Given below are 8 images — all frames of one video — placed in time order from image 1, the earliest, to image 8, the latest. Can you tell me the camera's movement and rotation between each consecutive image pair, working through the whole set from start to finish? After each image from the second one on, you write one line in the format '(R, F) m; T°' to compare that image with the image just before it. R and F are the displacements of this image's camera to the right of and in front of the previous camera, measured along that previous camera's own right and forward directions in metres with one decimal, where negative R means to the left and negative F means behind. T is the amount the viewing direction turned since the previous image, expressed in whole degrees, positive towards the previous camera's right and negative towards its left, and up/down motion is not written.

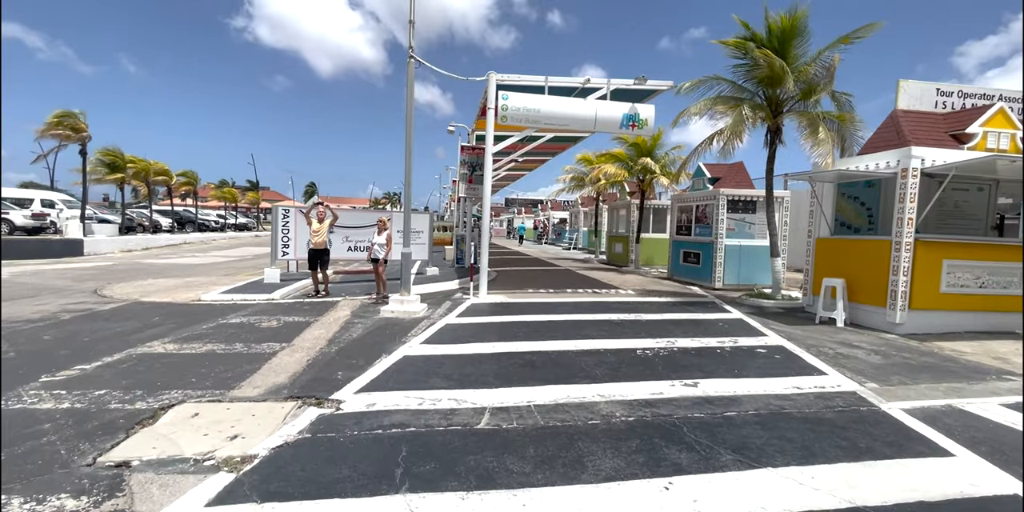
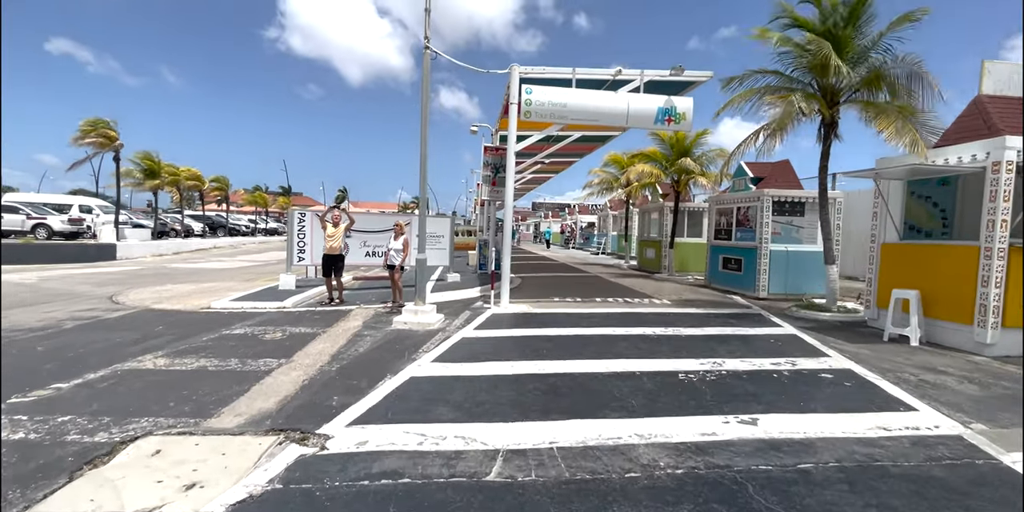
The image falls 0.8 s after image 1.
(+0.1, +0.9) m; -3°
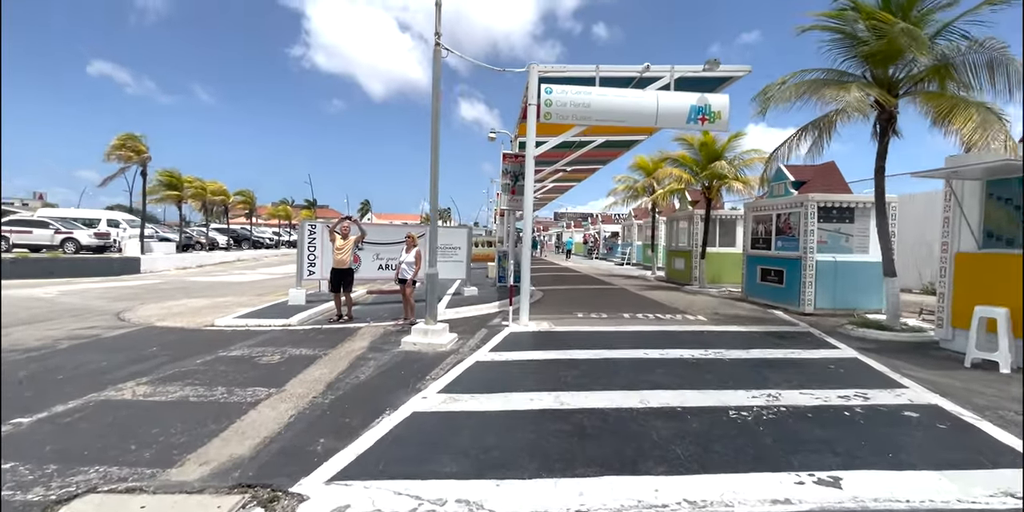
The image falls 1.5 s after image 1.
(+0.1, +0.9) m; -3°
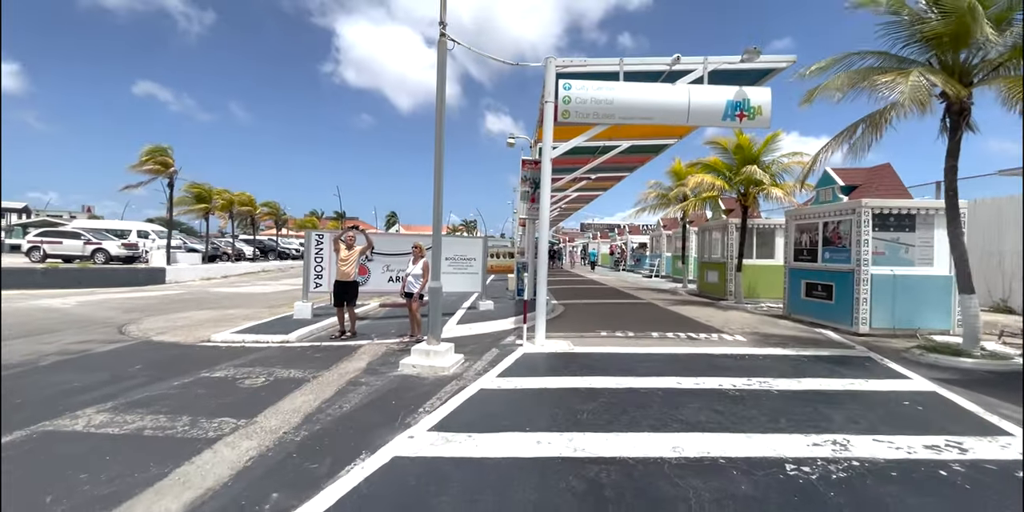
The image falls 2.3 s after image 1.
(+0.2, +0.9) m; -3°
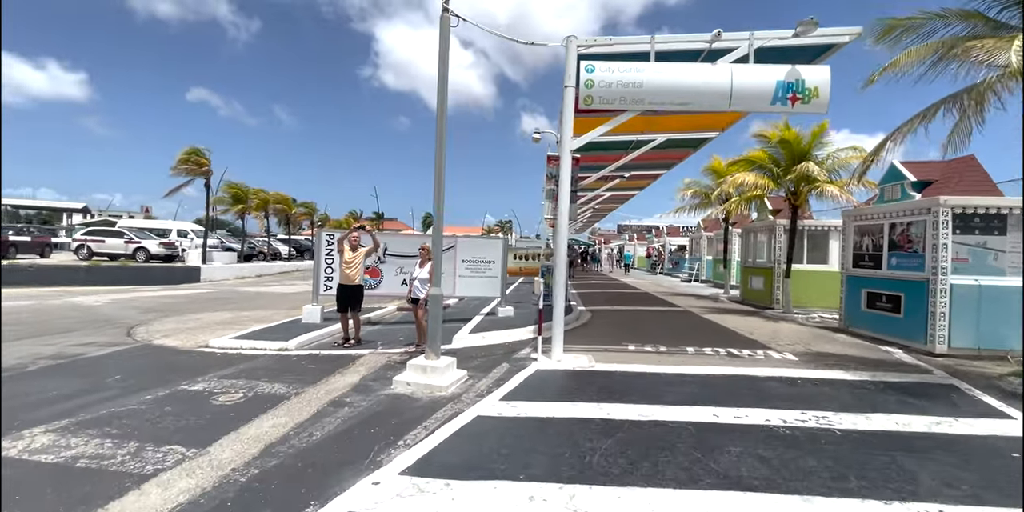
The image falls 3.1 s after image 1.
(+0.4, +1.0) m; -4°
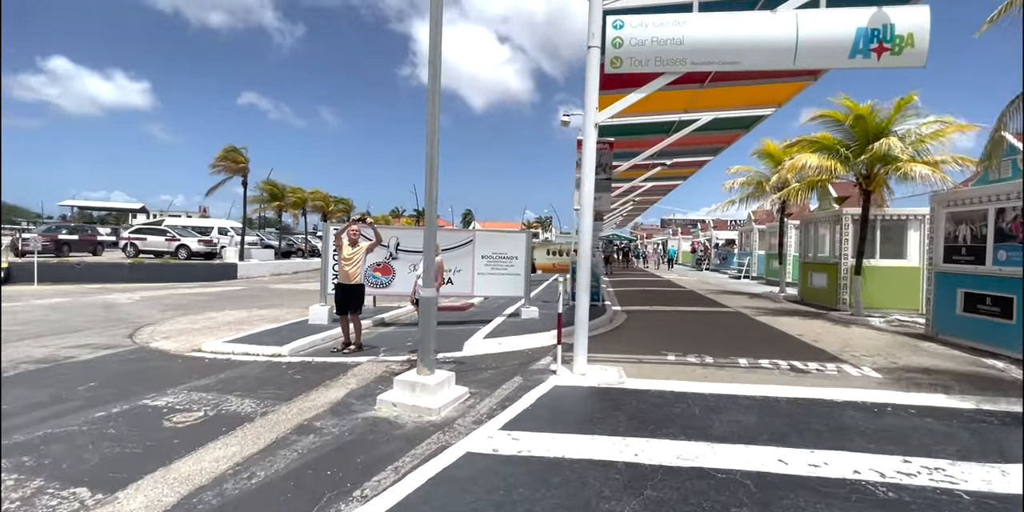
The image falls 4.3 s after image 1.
(+0.4, +1.3) m; -5°
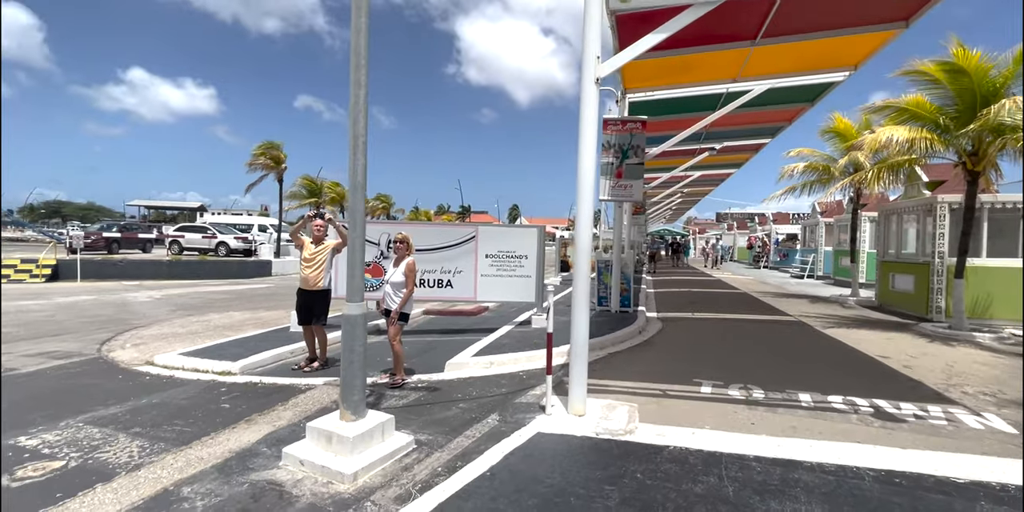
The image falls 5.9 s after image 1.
(+0.8, +1.7) m; -6°
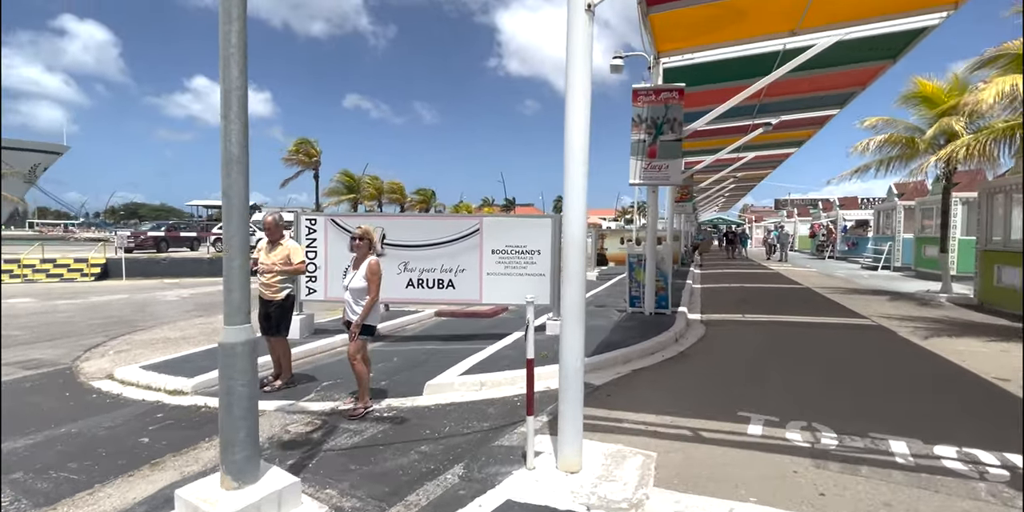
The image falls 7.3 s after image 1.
(+0.7, +1.4) m; -6°
